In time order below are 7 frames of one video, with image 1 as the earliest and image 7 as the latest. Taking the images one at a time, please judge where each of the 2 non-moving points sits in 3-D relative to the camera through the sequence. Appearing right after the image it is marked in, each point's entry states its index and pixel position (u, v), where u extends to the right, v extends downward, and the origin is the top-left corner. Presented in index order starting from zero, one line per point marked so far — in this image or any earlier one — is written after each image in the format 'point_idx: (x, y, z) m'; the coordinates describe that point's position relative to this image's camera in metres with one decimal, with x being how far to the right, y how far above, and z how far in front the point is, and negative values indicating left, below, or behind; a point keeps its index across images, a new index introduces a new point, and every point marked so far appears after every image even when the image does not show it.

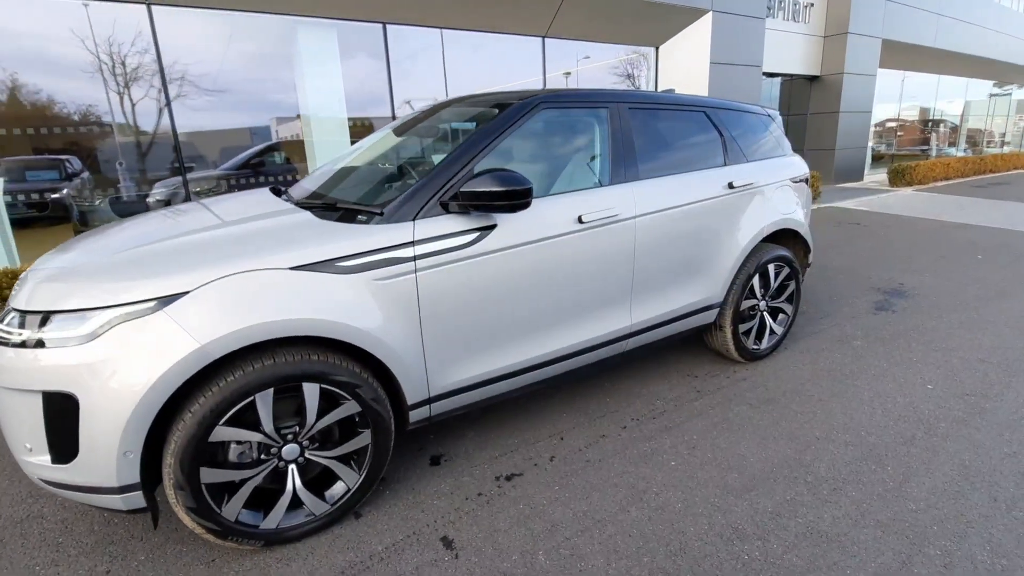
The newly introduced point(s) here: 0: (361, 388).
0: (-0.6, -0.4, +2.2) m
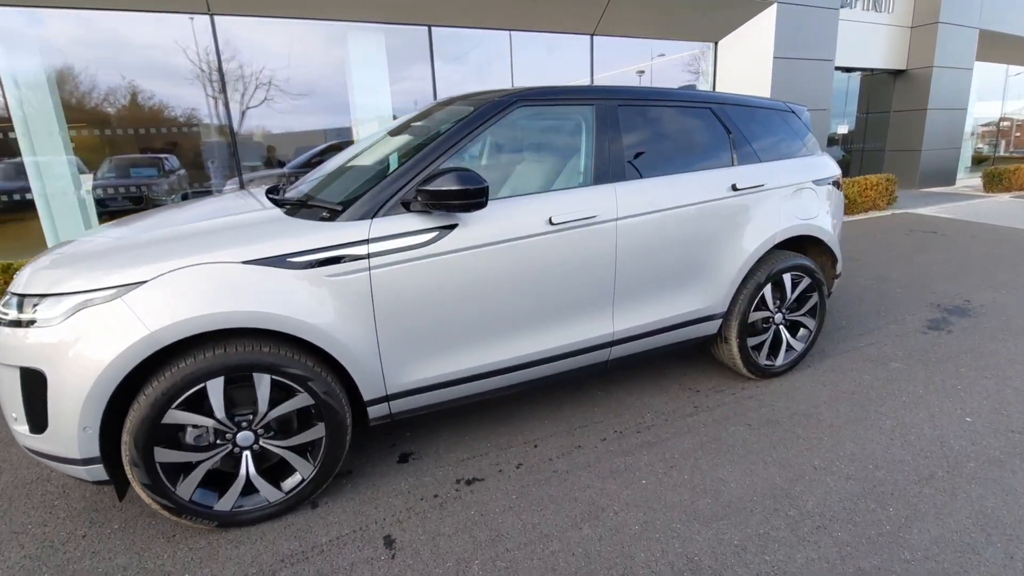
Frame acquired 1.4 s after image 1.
0: (-0.9, -0.4, +2.2) m
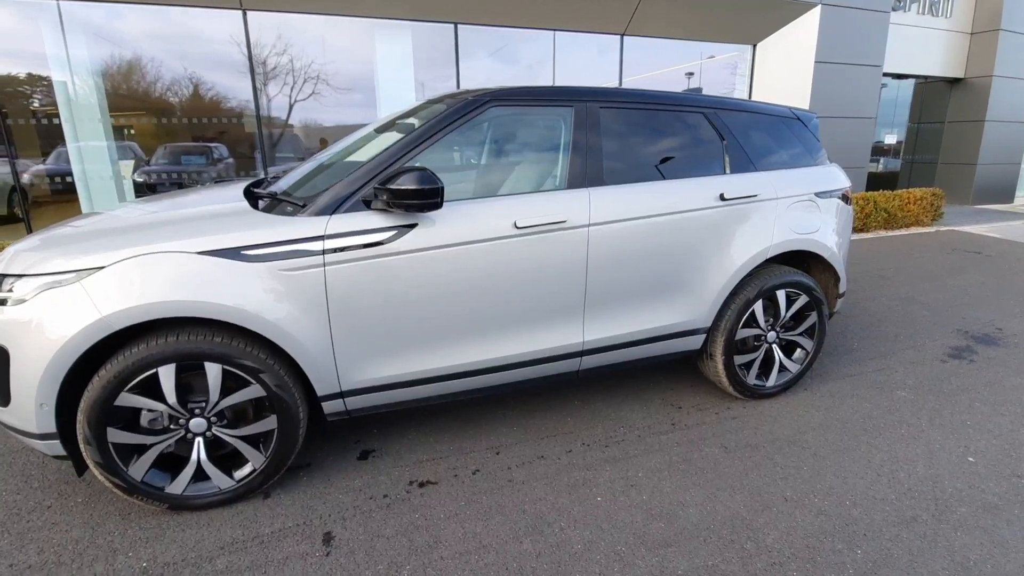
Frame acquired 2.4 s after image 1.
0: (-1.1, -0.4, +2.2) m
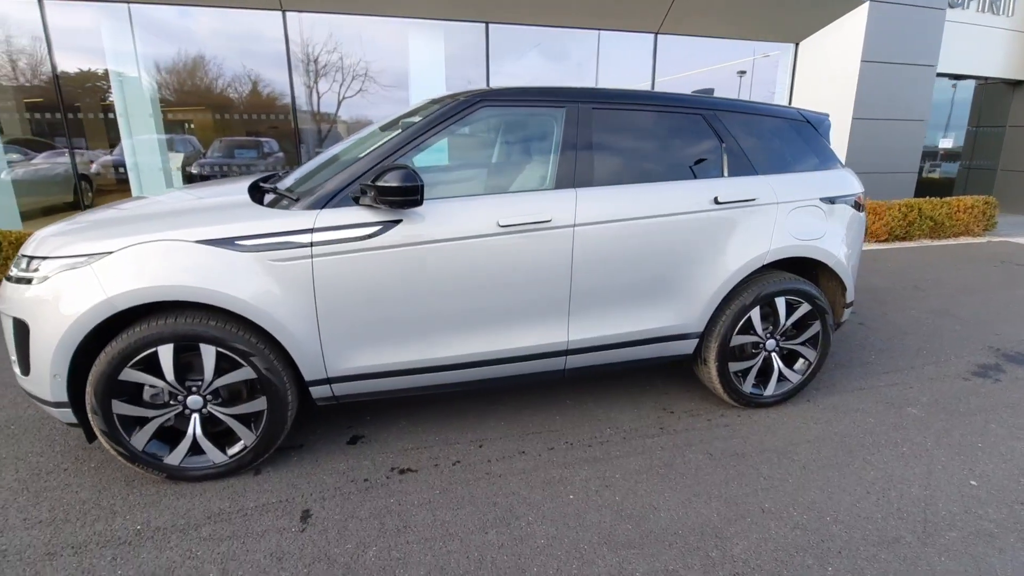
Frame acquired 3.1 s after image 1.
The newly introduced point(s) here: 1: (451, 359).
0: (-1.2, -0.3, +2.4) m
1: (-0.3, -0.4, +2.6) m
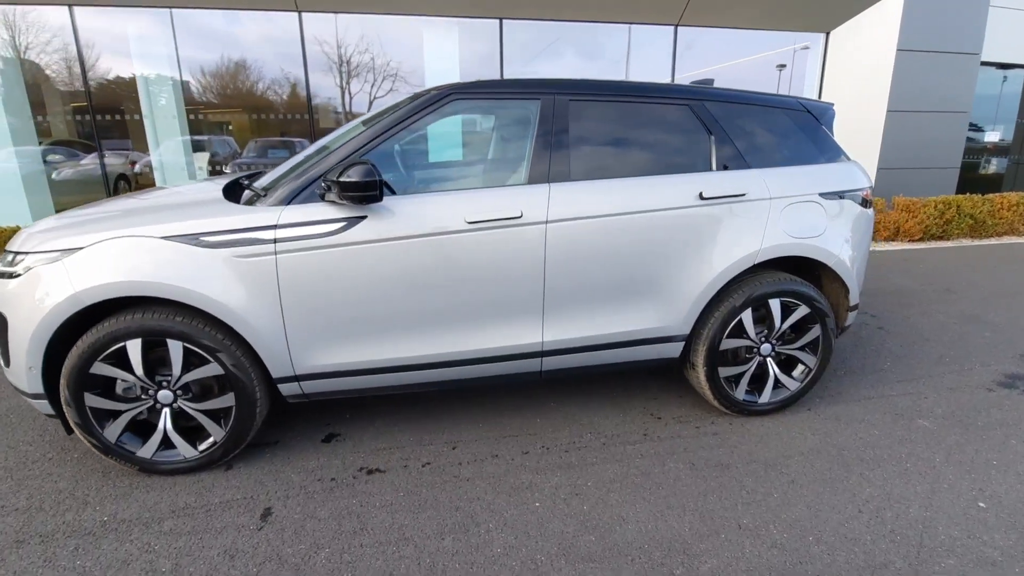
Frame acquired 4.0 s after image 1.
0: (-1.3, -0.3, +2.4) m
1: (-0.4, -0.3, +2.6) m
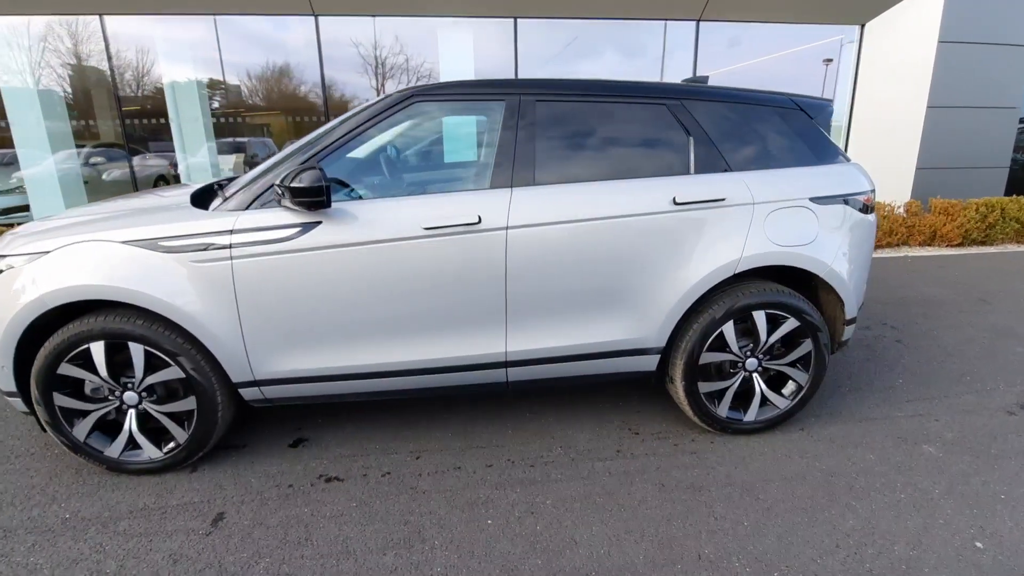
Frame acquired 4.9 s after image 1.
0: (-1.5, -0.3, +2.4) m
1: (-0.6, -0.4, +2.5) m
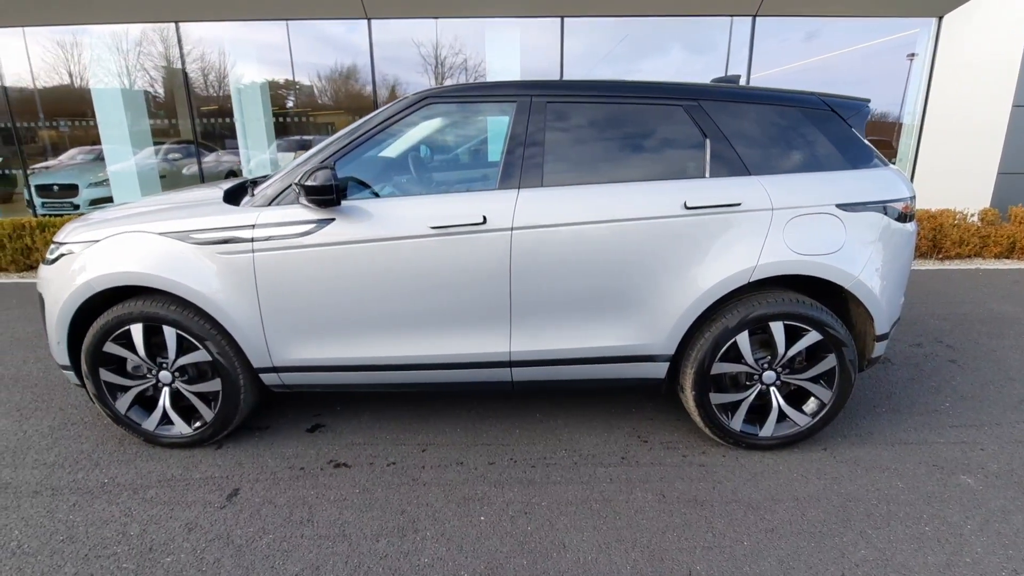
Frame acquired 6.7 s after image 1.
0: (-1.5, -0.3, +2.6) m
1: (-0.6, -0.4, +2.6) m
